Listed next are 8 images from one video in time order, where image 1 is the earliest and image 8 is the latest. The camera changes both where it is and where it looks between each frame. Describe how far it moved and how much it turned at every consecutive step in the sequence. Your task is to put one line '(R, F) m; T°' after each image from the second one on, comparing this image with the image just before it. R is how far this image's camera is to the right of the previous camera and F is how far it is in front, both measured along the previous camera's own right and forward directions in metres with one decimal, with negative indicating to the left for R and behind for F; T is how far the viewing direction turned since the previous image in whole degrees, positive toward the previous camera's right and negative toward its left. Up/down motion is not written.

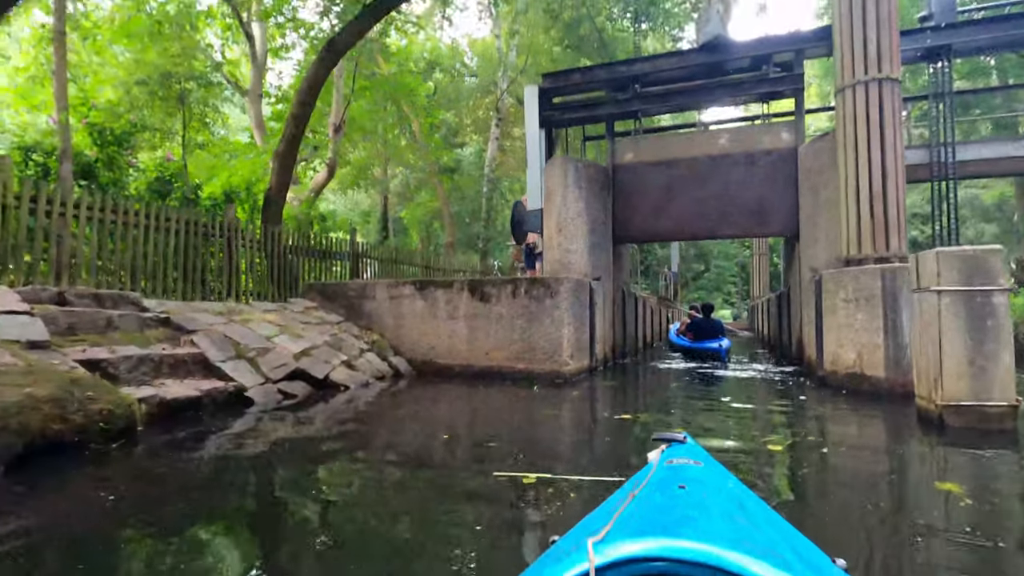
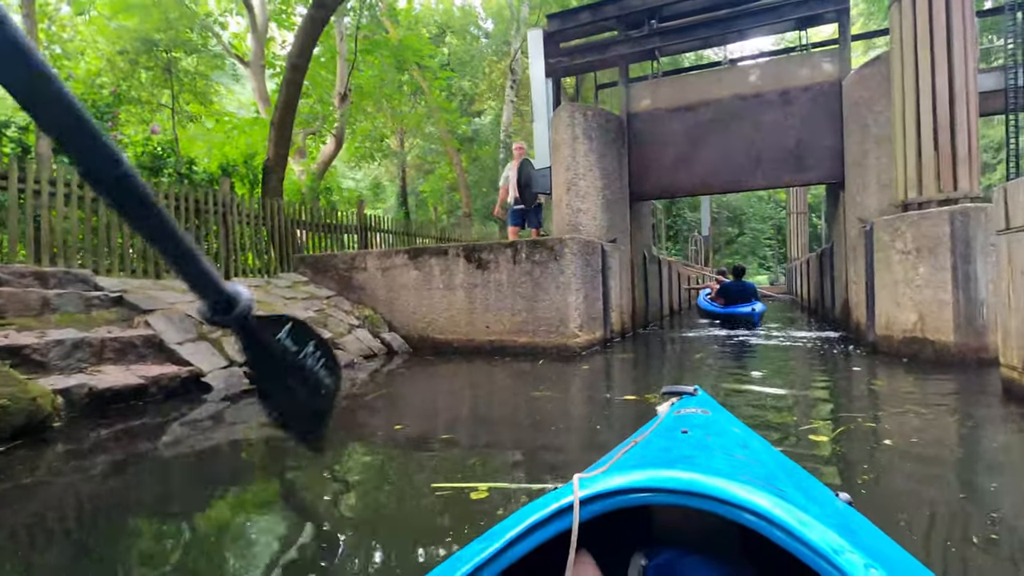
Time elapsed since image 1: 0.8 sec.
(+0.3, +0.7) m; -3°
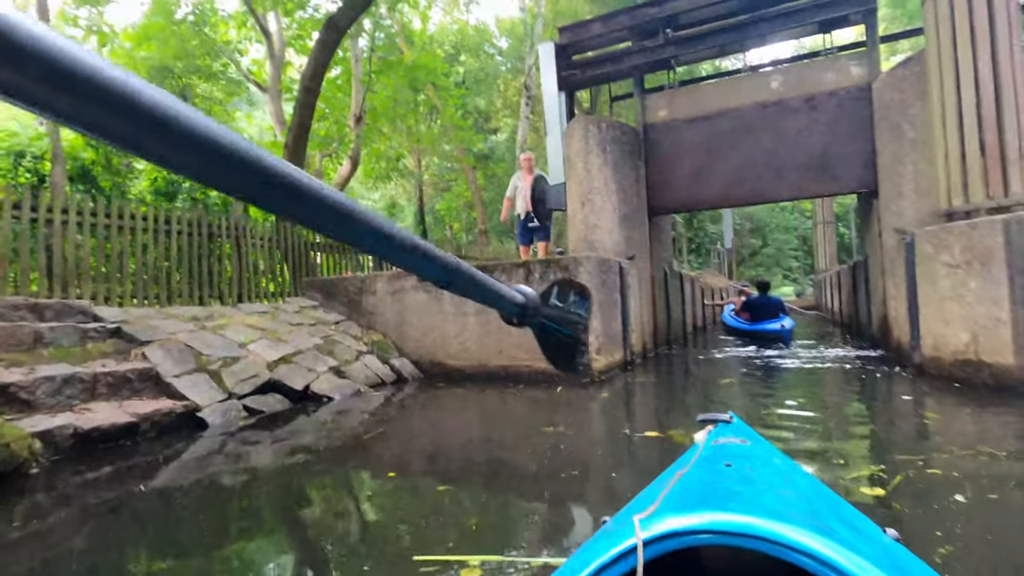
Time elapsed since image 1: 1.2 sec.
(+0.1, +0.3) m; -2°
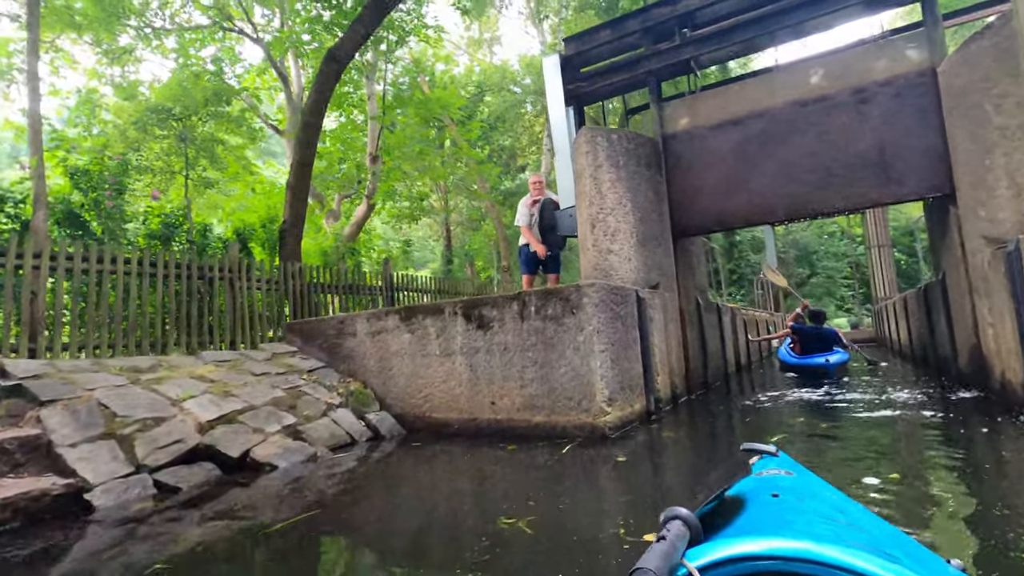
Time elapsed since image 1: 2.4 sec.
(+0.4, +1.0) m; -4°
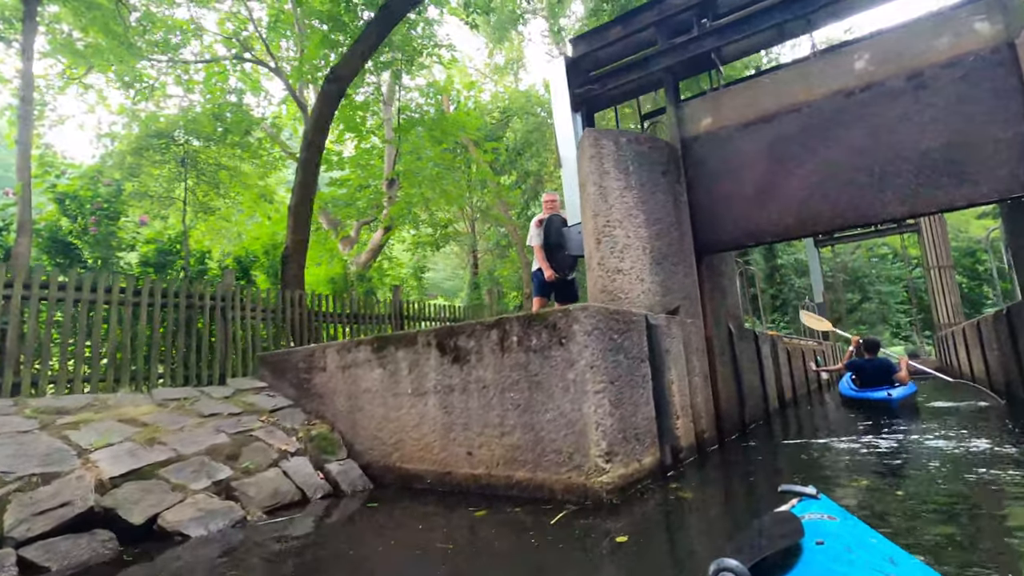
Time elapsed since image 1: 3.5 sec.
(+0.4, +0.8) m; -4°
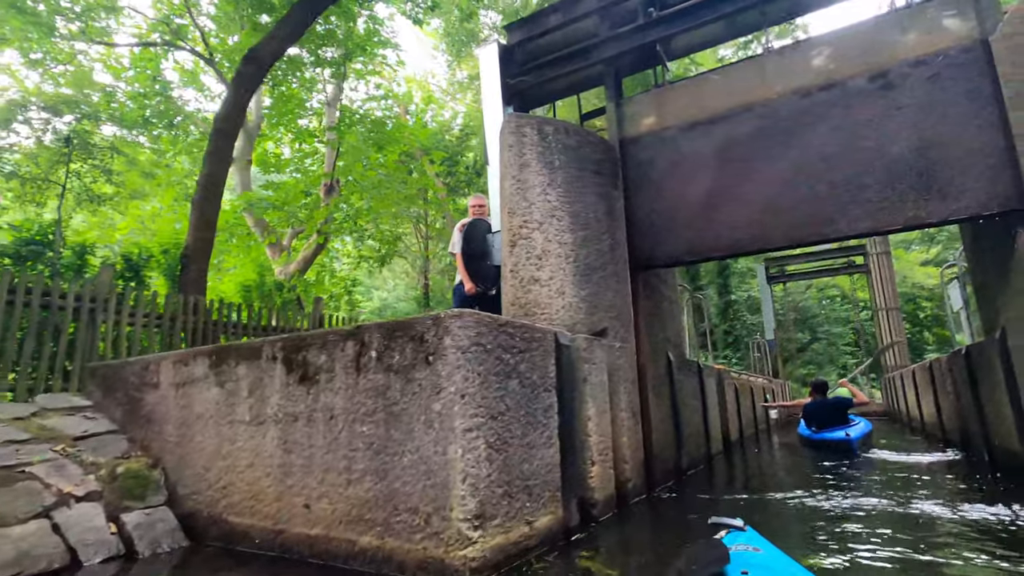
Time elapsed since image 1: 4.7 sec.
(+0.6, +0.9) m; +4°
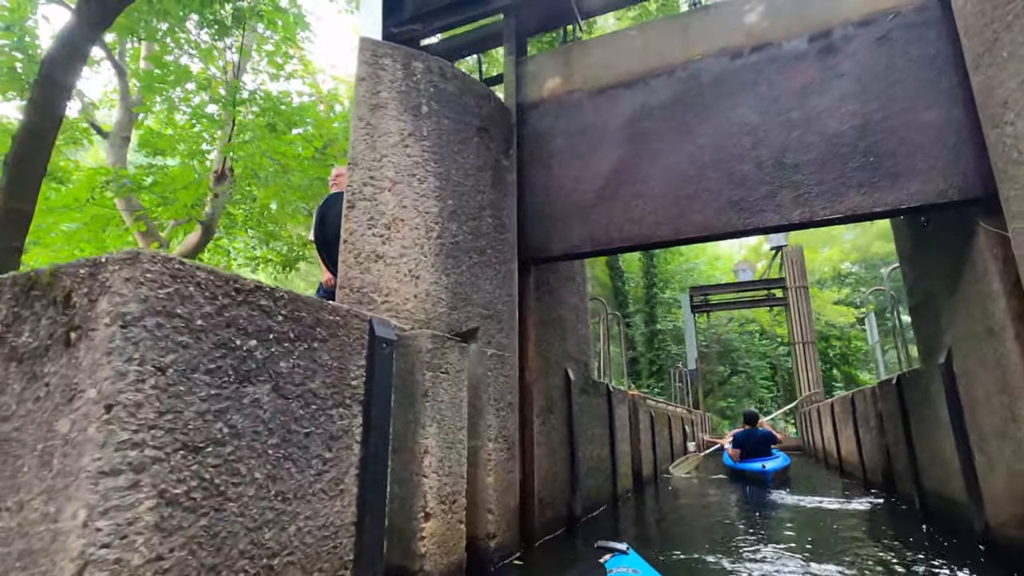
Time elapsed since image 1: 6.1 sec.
(+0.6, +1.1) m; +7°
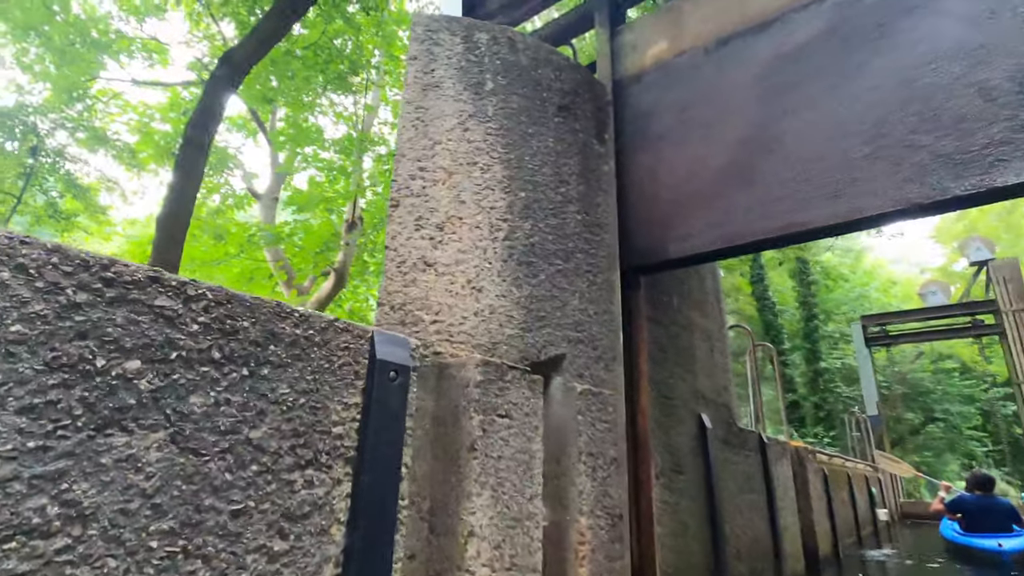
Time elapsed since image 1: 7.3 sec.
(+0.2, +0.9) m; -14°
